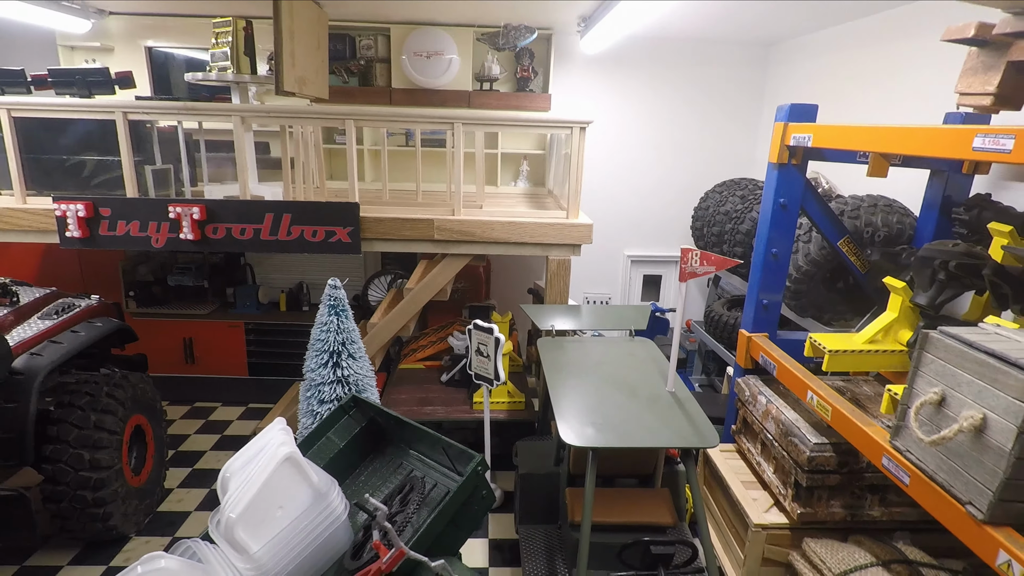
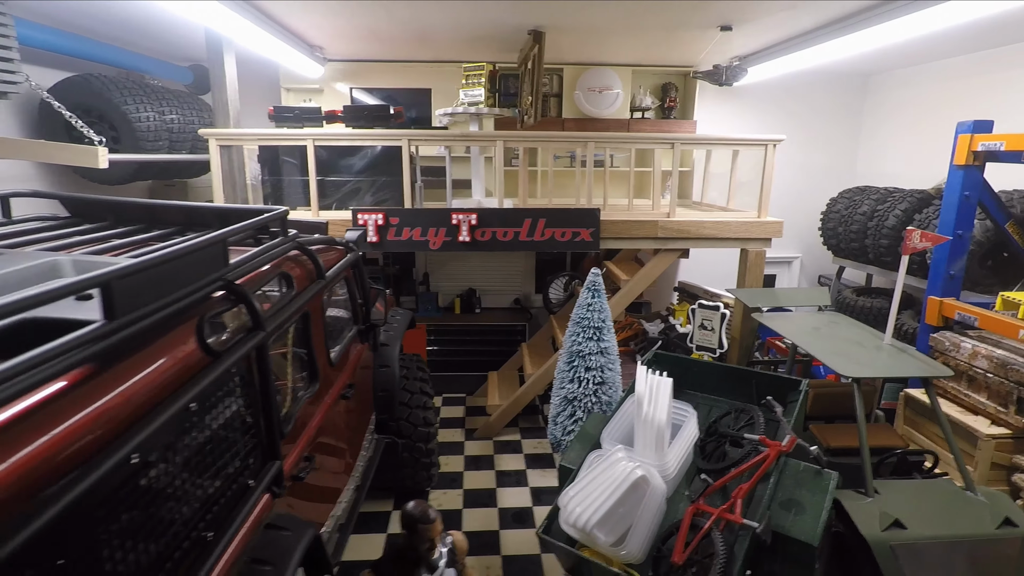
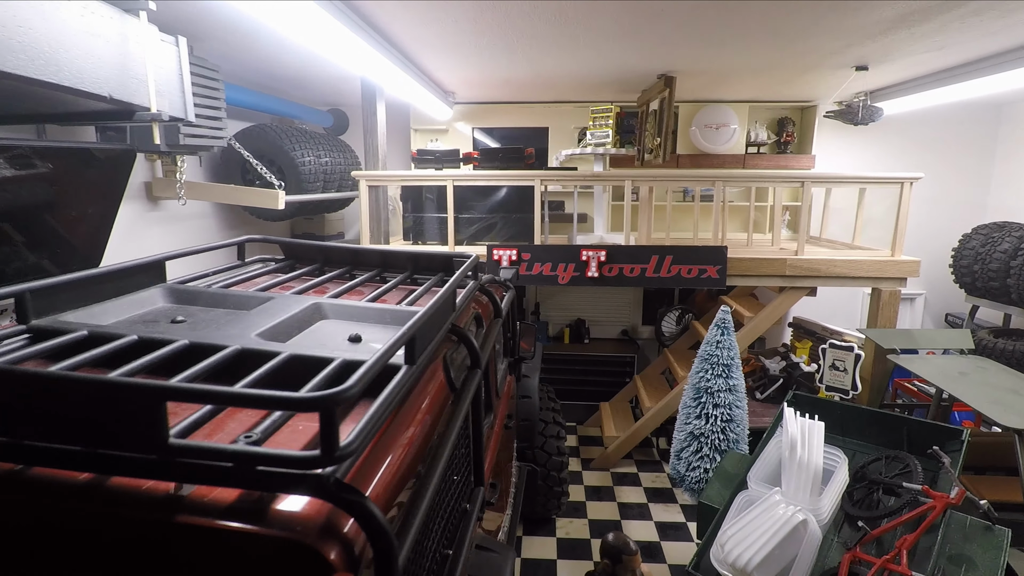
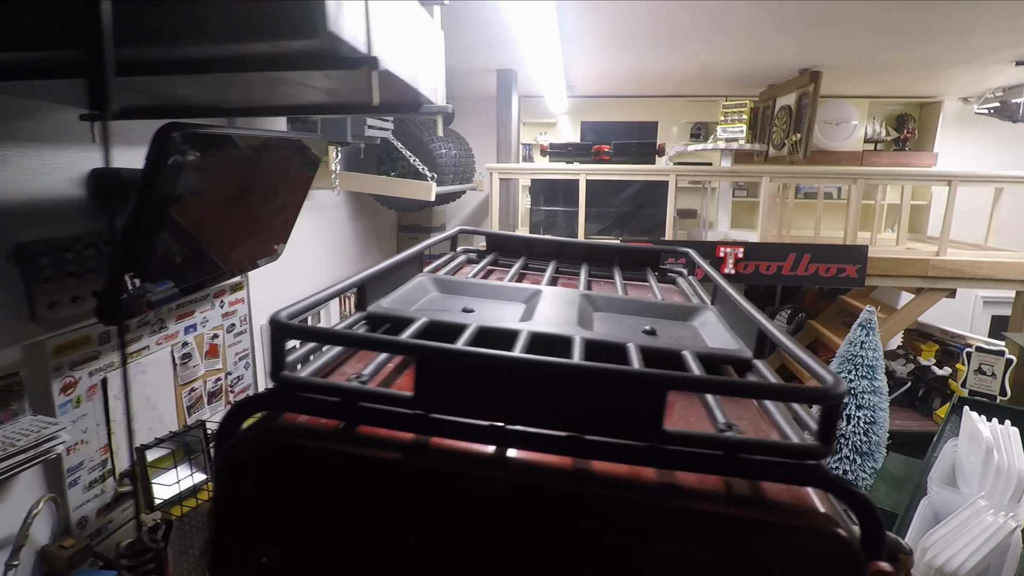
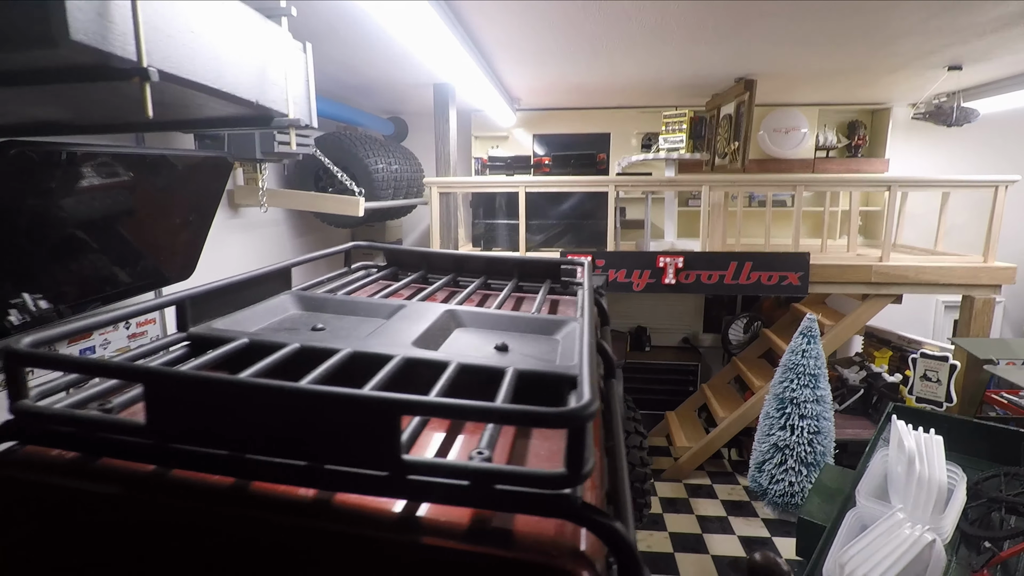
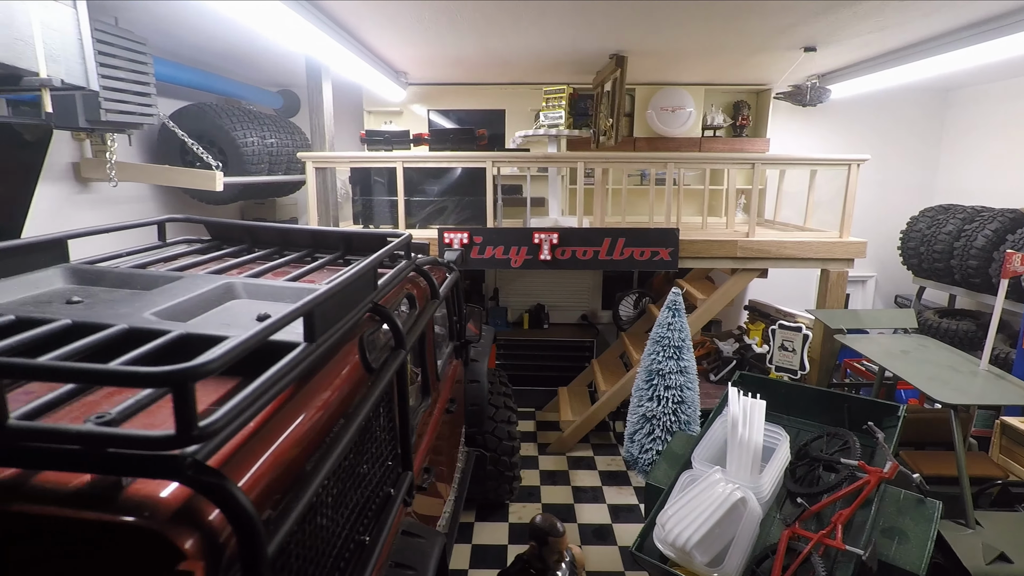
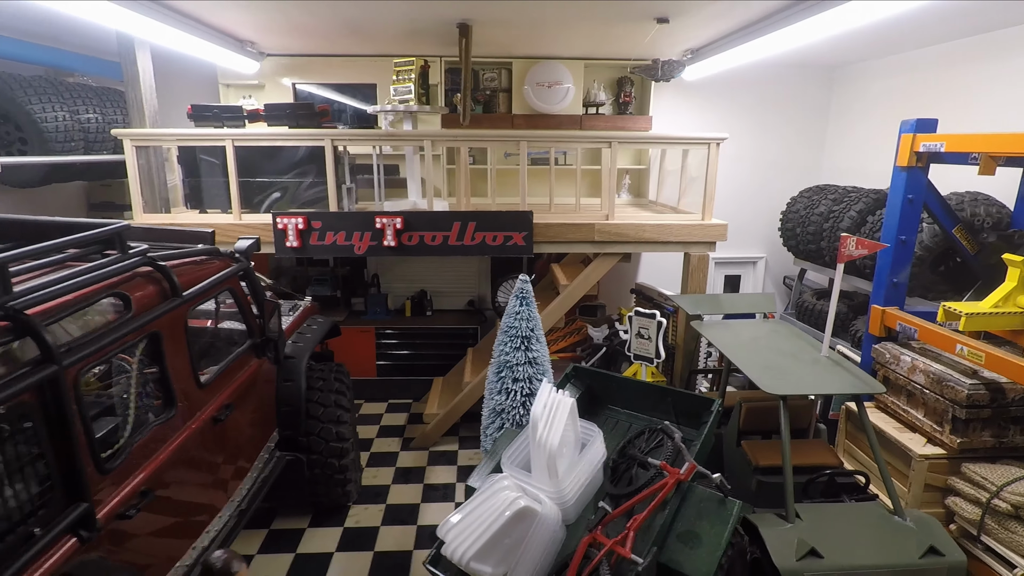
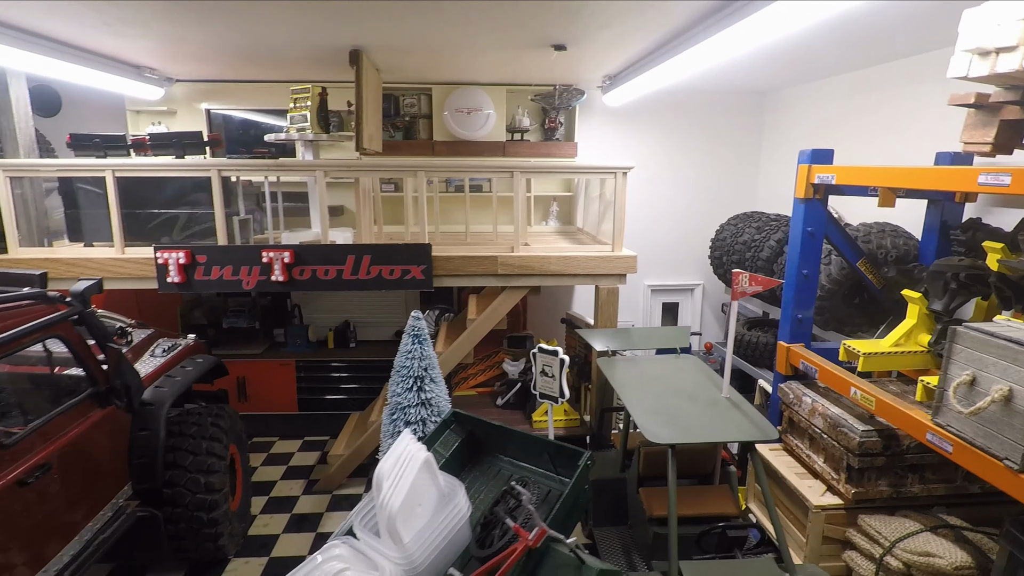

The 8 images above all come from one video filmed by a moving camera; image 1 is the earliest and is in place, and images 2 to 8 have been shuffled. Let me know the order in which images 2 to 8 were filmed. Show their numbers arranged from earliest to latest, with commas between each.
8, 7, 2, 6, 3, 5, 4
